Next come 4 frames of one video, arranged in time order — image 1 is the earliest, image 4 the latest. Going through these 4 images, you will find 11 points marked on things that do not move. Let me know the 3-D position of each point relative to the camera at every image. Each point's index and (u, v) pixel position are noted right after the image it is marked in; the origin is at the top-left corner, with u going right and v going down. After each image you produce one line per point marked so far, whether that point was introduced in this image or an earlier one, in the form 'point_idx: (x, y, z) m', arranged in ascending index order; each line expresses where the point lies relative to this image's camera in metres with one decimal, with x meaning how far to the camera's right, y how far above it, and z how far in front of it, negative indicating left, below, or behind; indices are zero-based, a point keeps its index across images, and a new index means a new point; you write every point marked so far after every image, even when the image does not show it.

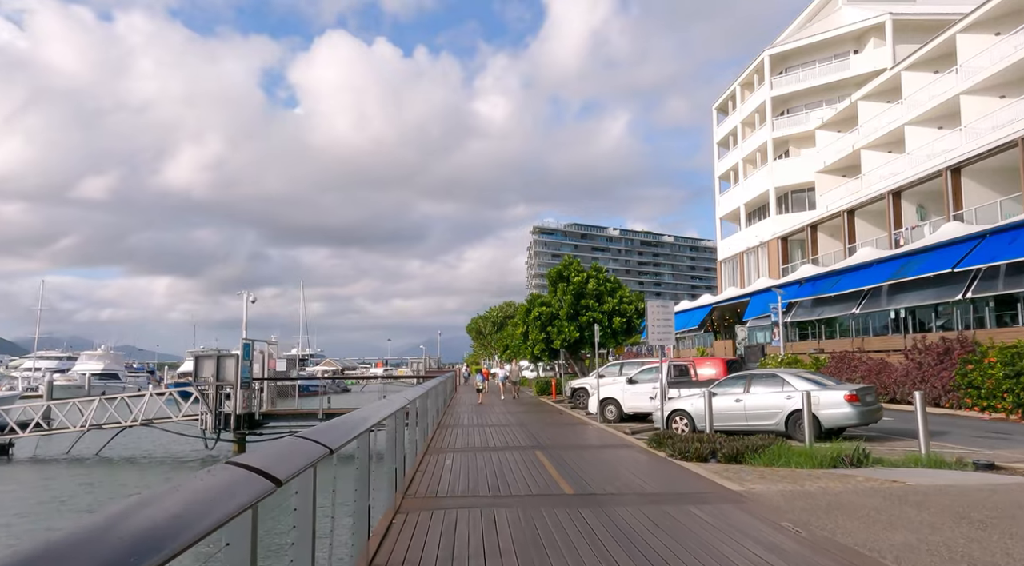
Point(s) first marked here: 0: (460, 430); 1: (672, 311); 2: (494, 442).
0: (-1.3, -3.7, +16.7) m
1: (+3.2, -0.6, +13.2) m
2: (-0.4, -3.4, +14.0) m
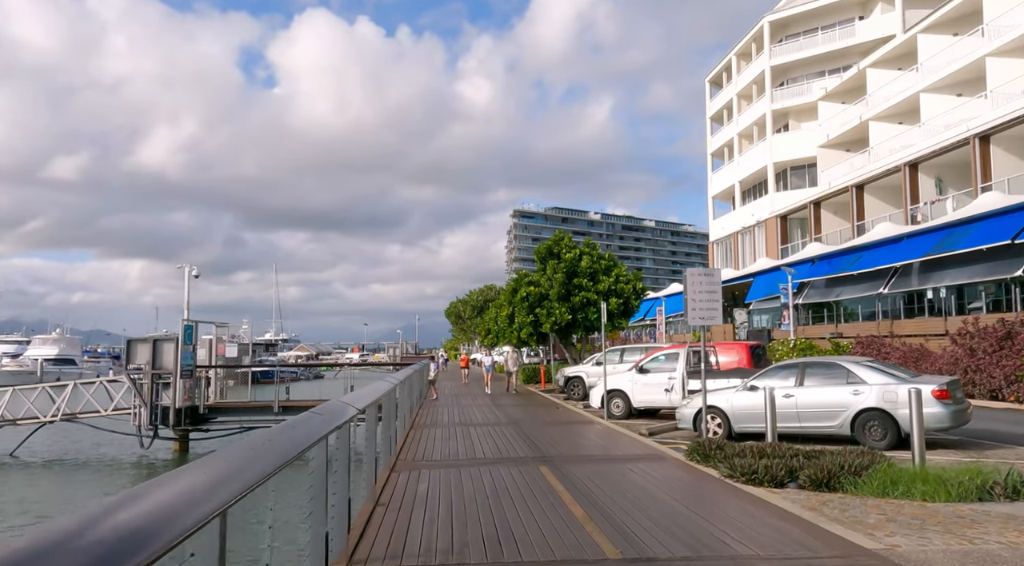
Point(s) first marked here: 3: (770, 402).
0: (-1.5, -3.0, +13.5) m
1: (+3.1, 0.0, +10.0) m
2: (-0.5, -2.8, +10.8) m
3: (+3.6, -1.6, +9.5) m
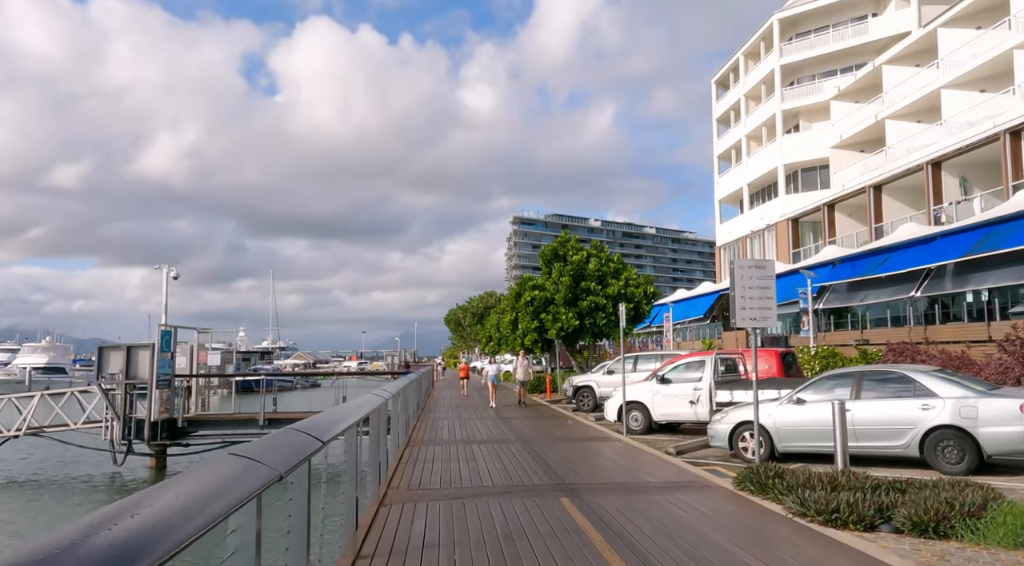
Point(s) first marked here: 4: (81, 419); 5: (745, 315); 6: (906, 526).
0: (-1.3, -3.0, +11.8) m
1: (+3.3, +0.1, +8.4) m
2: (-0.3, -2.7, +9.2) m
3: (+3.8, -1.5, +7.8) m
4: (-12.6, -4.0, +19.5) m
5: (+2.9, -0.4, +8.2) m
6: (+3.6, -2.2, +6.0) m
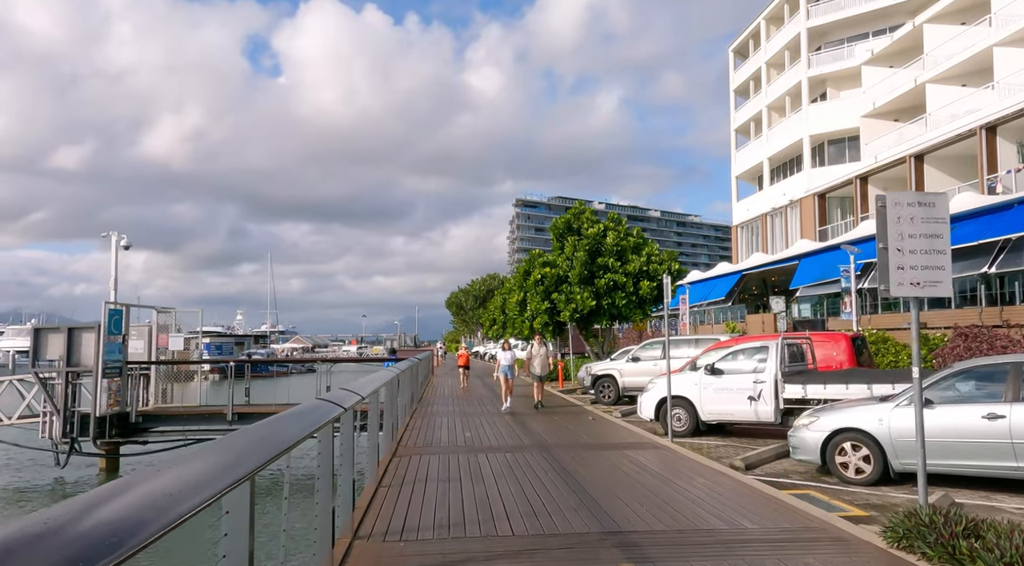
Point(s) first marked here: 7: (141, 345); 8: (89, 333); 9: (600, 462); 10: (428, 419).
0: (-1.0, -2.5, +8.9) m
1: (+3.5, +0.5, +5.5) m
2: (0.0, -2.2, +6.3) m
3: (+4.0, -1.1, +4.9) m
4: (-12.3, -3.2, +16.7) m
5: (+3.1, 0.0, +5.3) m
6: (+3.8, -1.8, +3.1) m
7: (-10.4, -1.8, +18.9) m
8: (-9.9, -1.2, +15.6) m
9: (+1.3, -2.6, +9.5) m
10: (-1.8, -2.9, +14.3) m
